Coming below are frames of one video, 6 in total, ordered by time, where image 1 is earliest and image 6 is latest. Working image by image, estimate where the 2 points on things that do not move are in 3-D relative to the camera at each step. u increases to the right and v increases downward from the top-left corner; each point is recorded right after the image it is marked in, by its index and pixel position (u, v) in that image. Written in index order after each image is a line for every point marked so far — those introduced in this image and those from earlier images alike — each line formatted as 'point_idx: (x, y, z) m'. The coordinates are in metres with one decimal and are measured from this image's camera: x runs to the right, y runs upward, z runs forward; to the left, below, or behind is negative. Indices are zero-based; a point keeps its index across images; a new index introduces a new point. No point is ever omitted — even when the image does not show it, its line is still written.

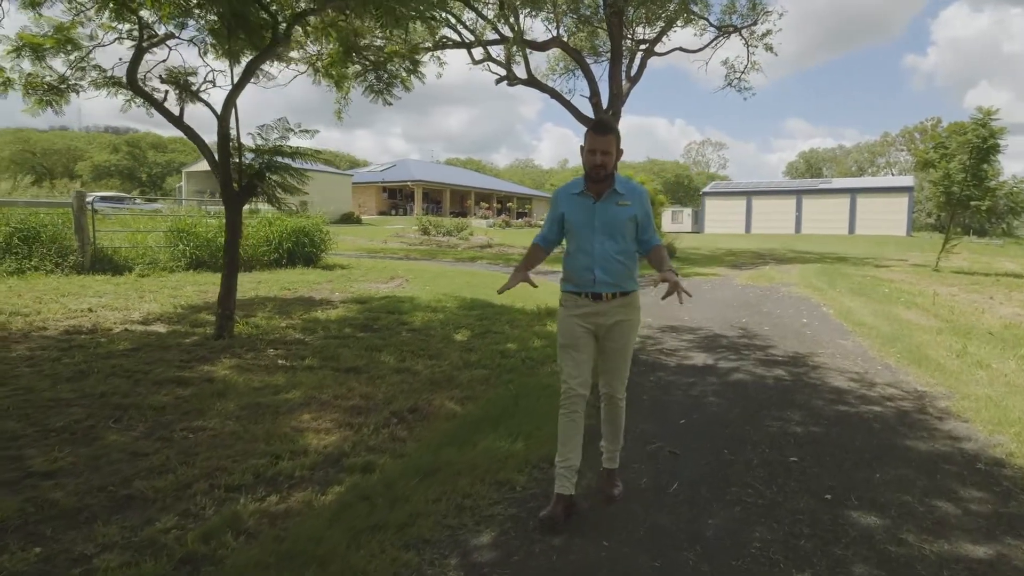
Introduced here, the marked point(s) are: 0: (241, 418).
0: (-1.8, -0.9, +4.3) m
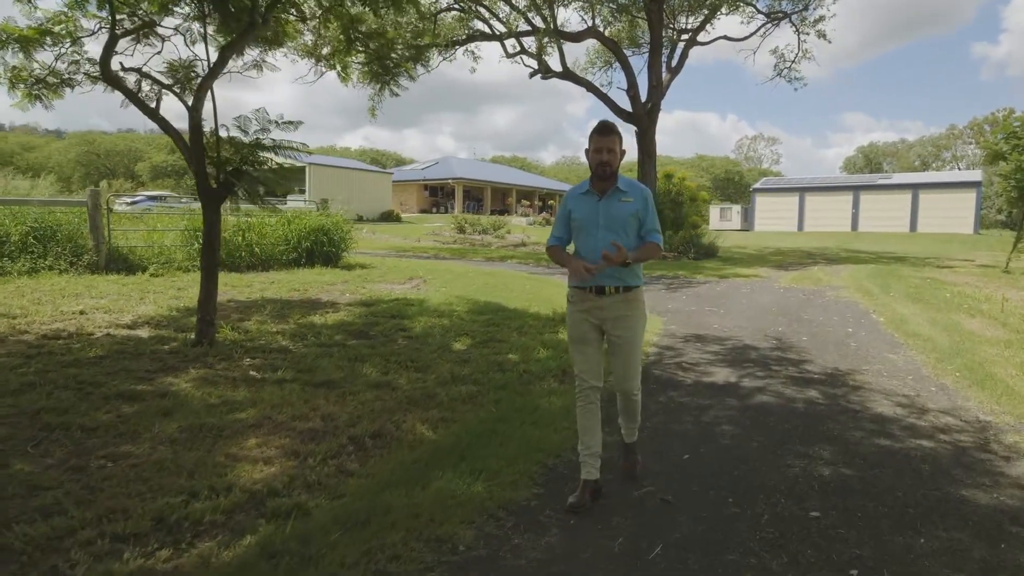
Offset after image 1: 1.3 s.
0: (-2.0, -0.9, +3.8) m
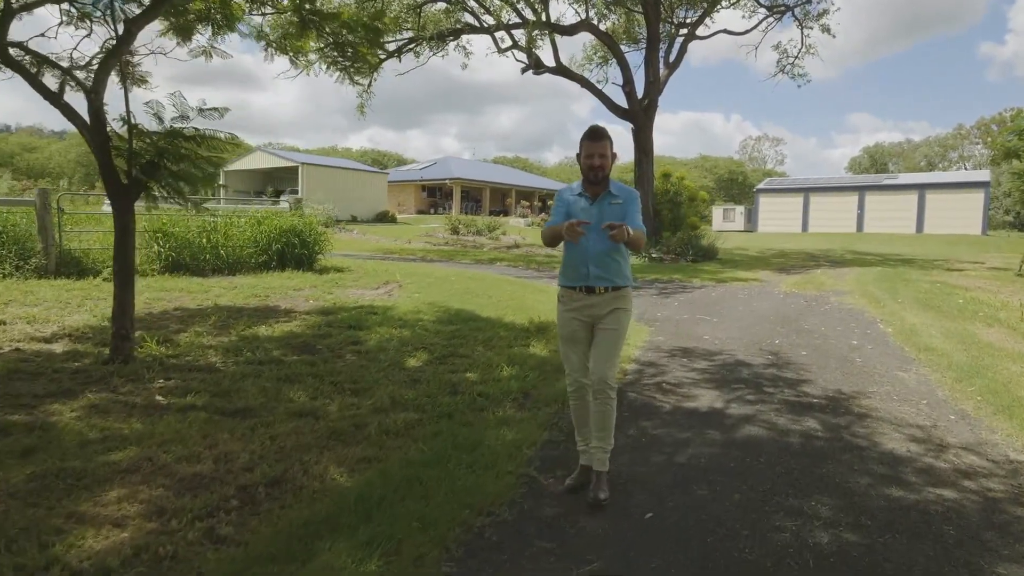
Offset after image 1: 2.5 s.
0: (-2.4, -1.0, +3.1) m
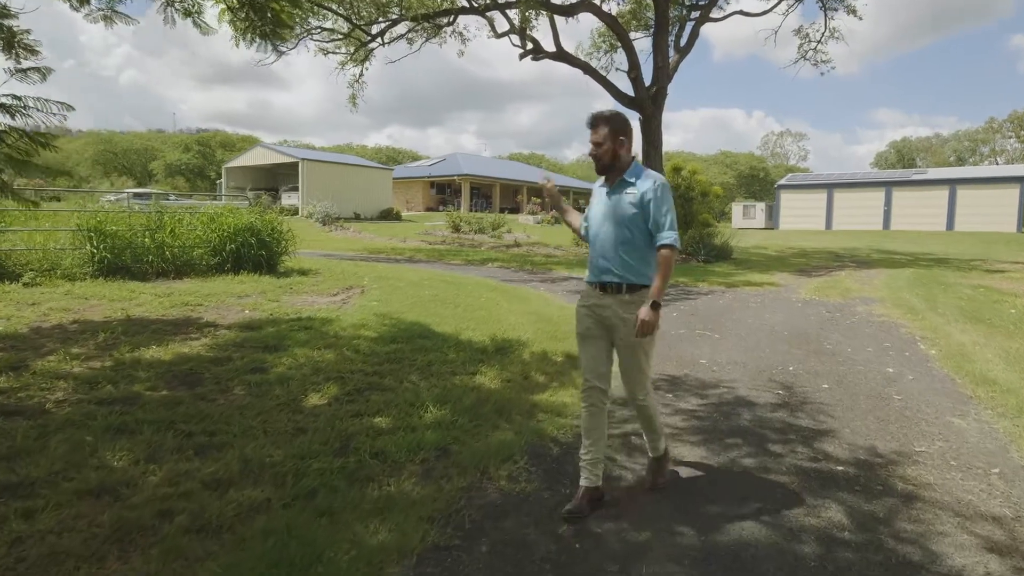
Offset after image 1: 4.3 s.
0: (-2.9, -1.1, +1.8) m
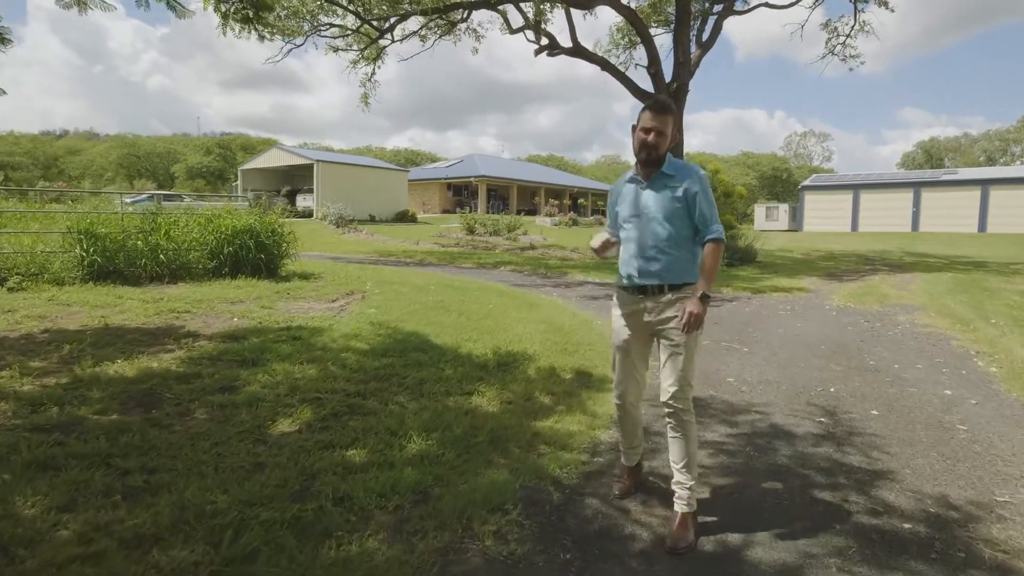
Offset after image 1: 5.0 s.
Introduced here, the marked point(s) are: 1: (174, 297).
0: (-3.0, -1.2, +1.3) m
1: (-4.5, -0.1, +8.6) m
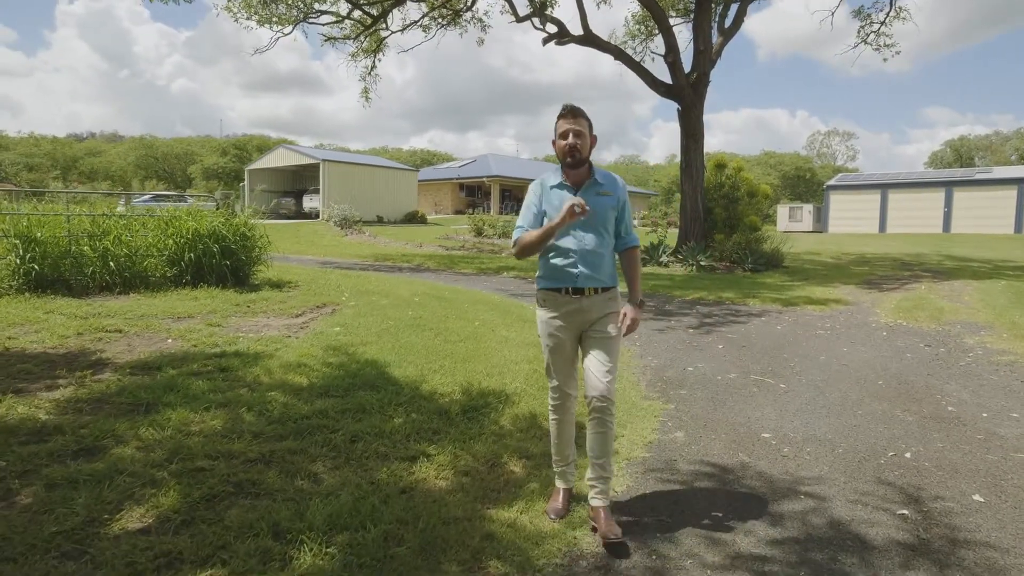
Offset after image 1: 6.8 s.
0: (-3.4, -1.3, +0.1) m
1: (-4.6, -0.3, +7.5) m
